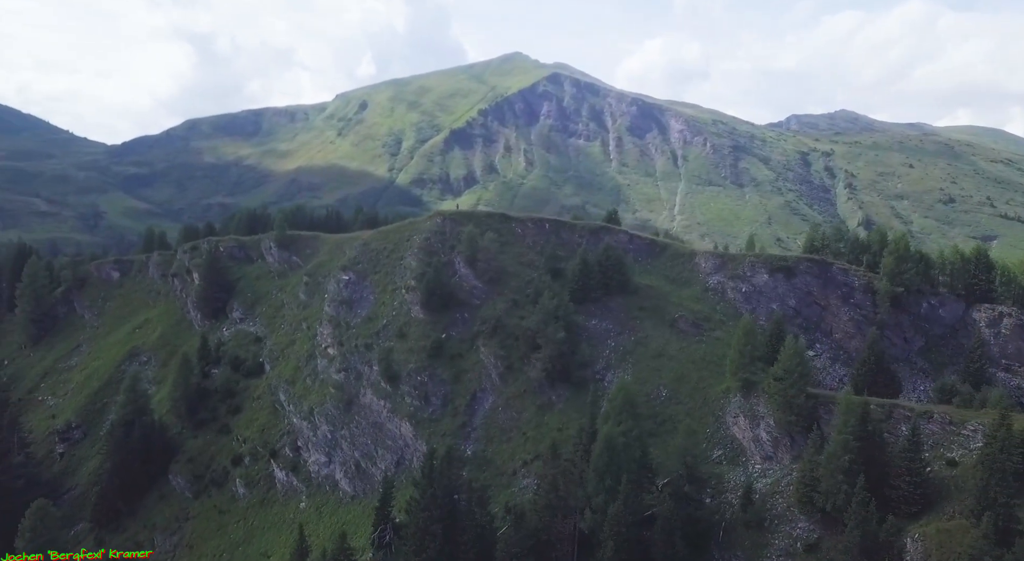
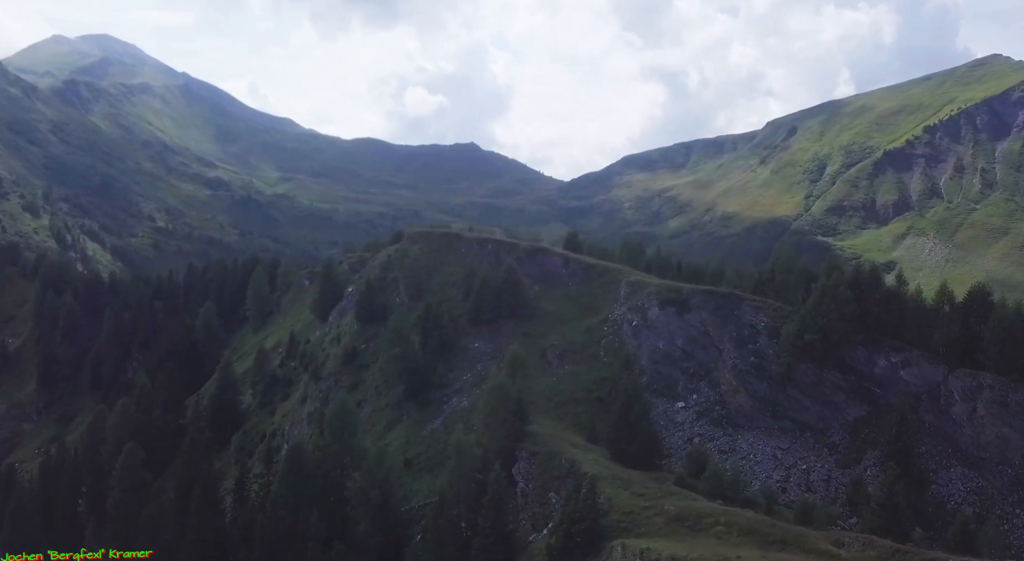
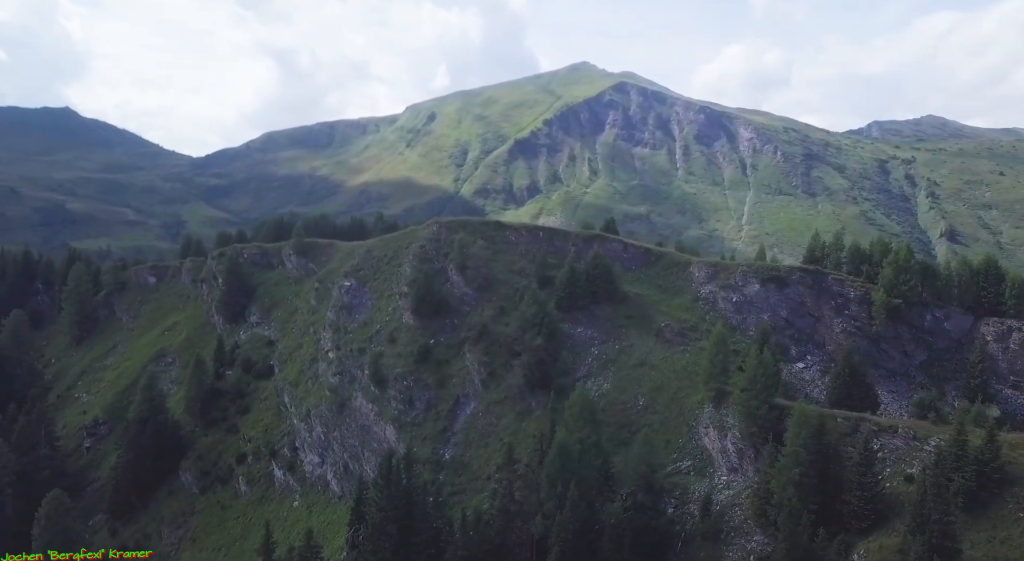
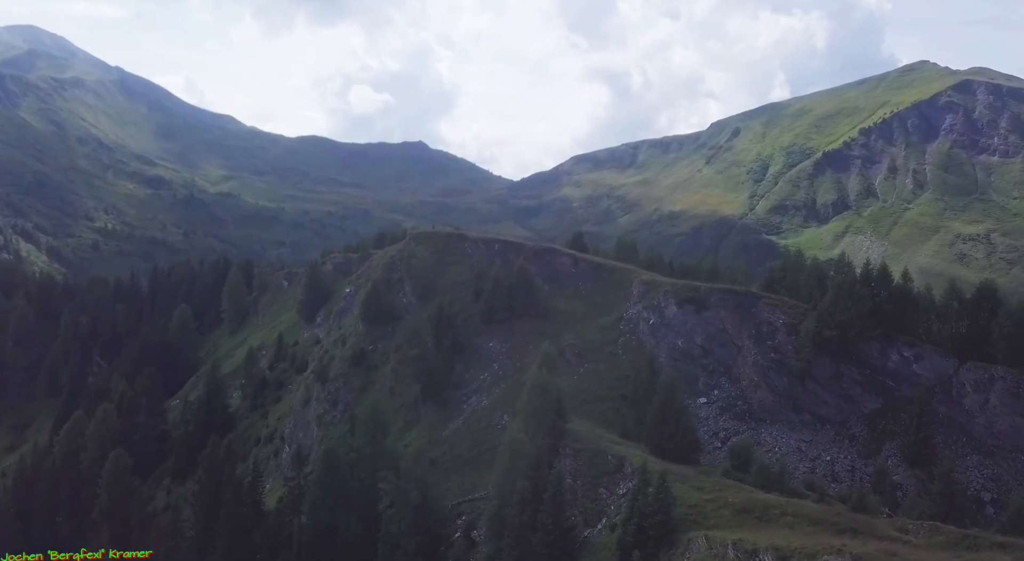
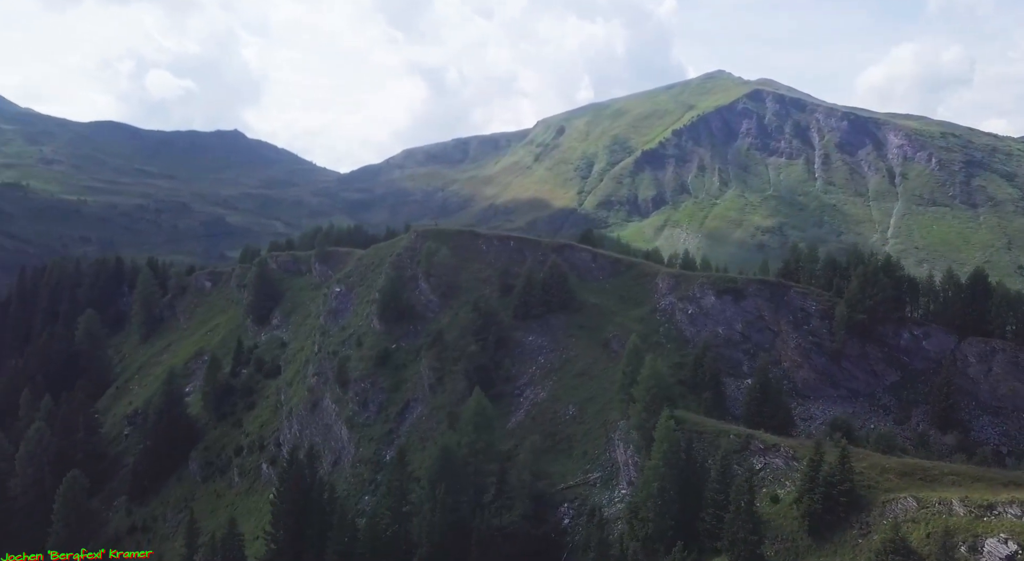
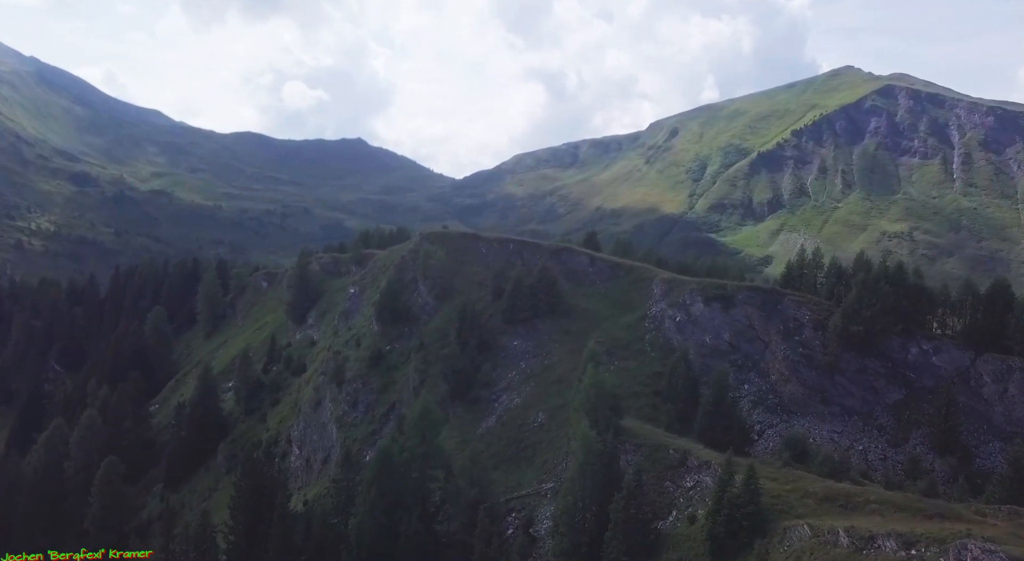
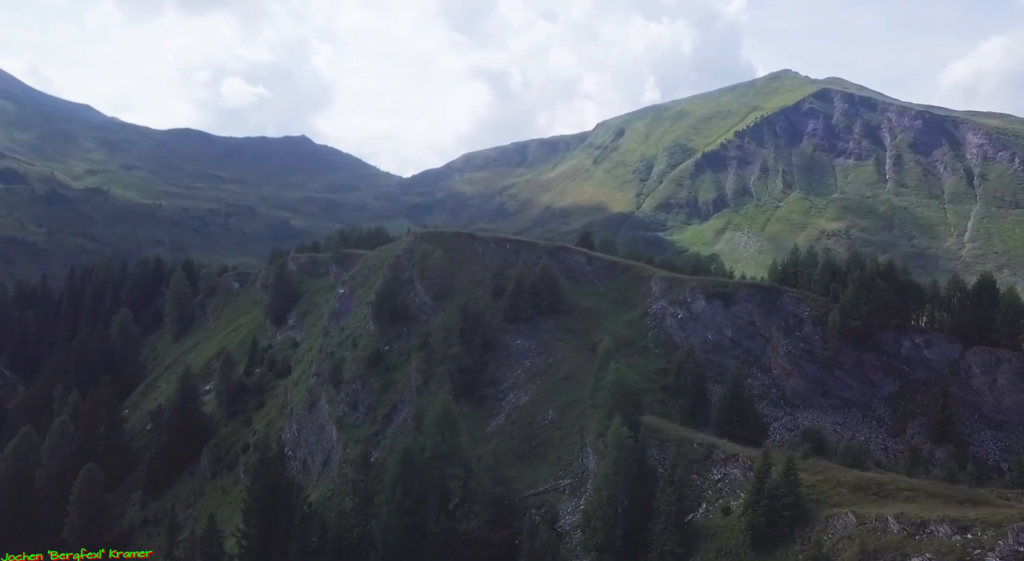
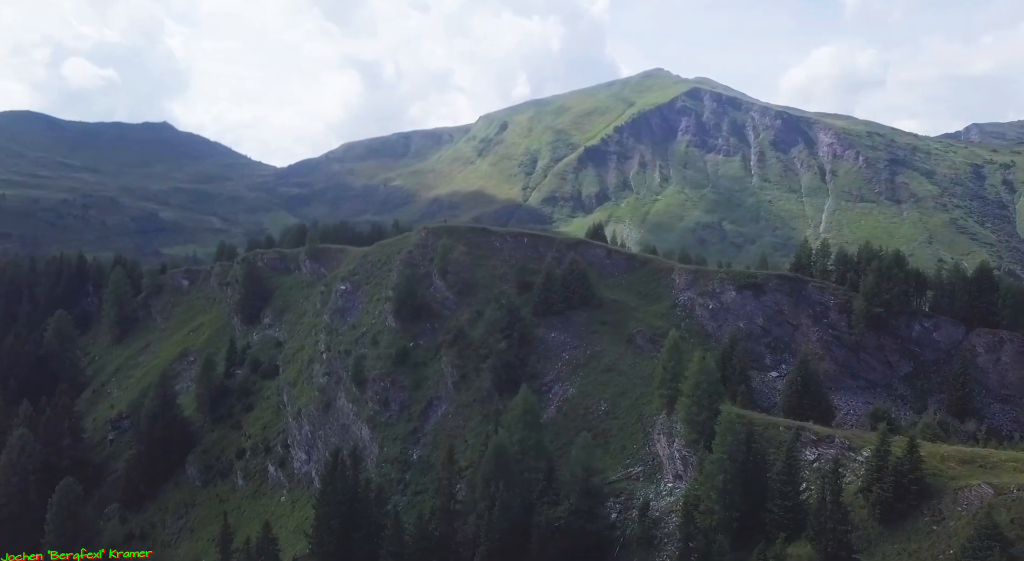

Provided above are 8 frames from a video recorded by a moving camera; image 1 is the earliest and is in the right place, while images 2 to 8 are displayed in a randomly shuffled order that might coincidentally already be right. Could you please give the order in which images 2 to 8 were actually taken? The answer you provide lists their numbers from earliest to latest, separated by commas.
3, 8, 5, 7, 6, 4, 2
